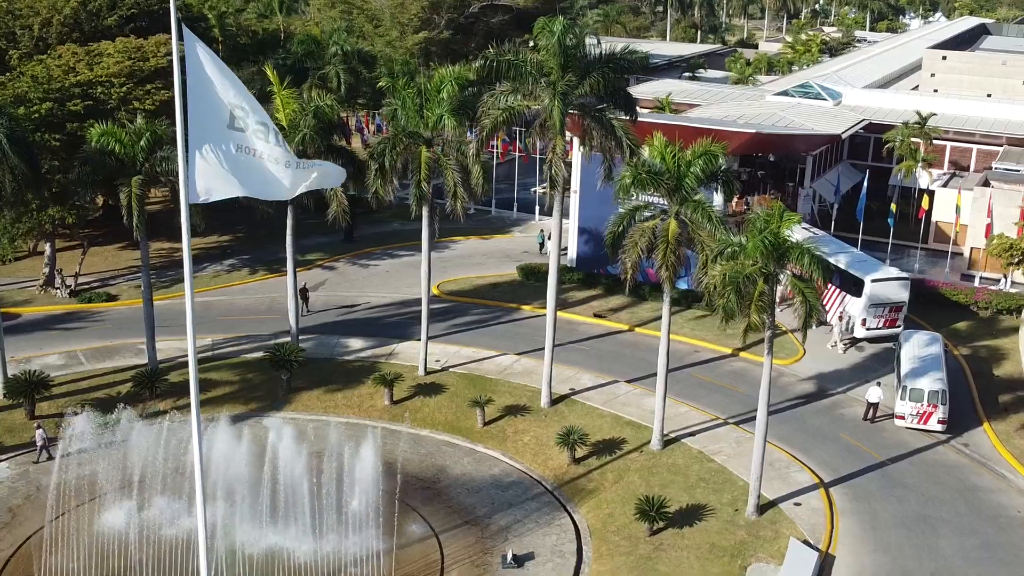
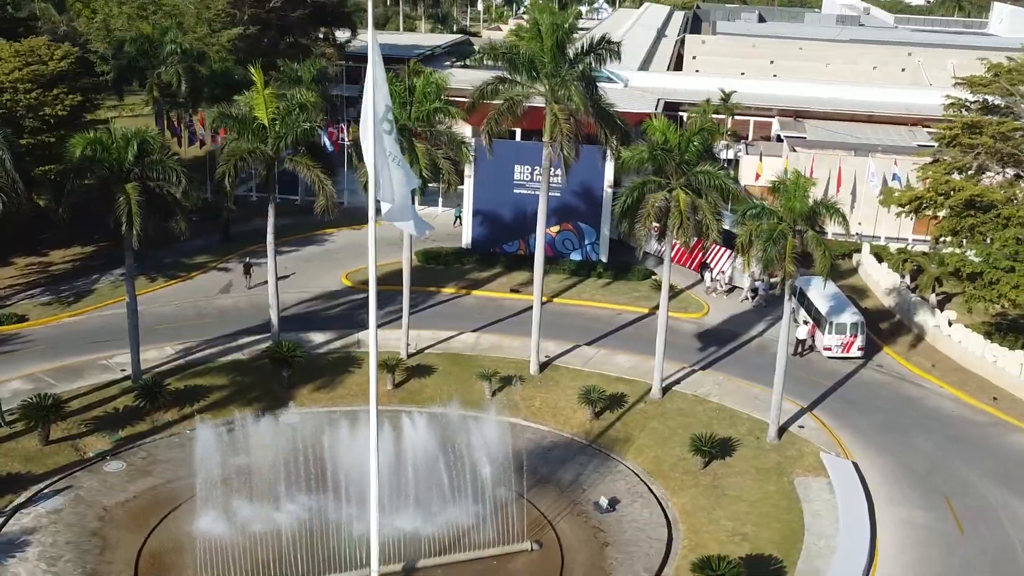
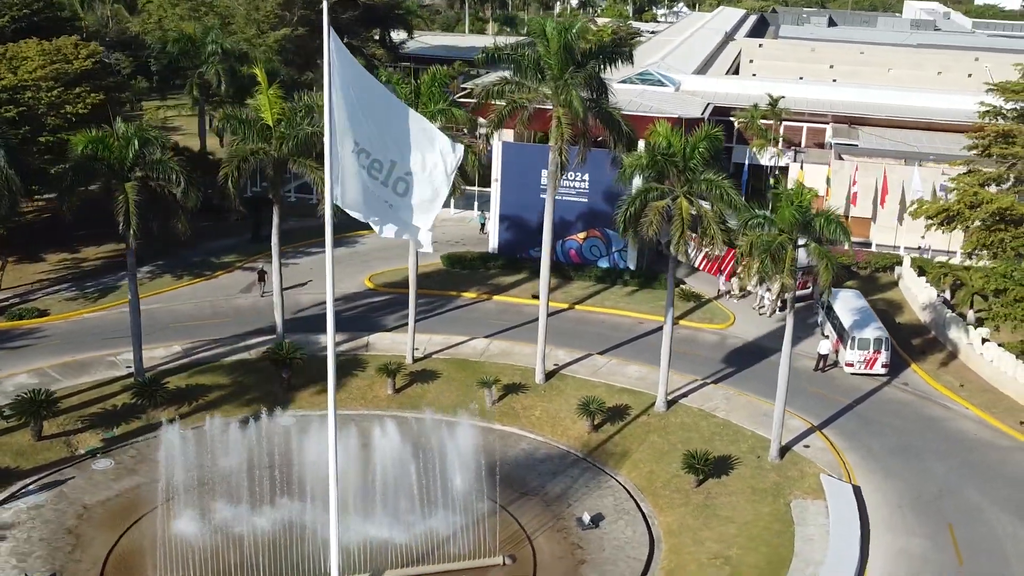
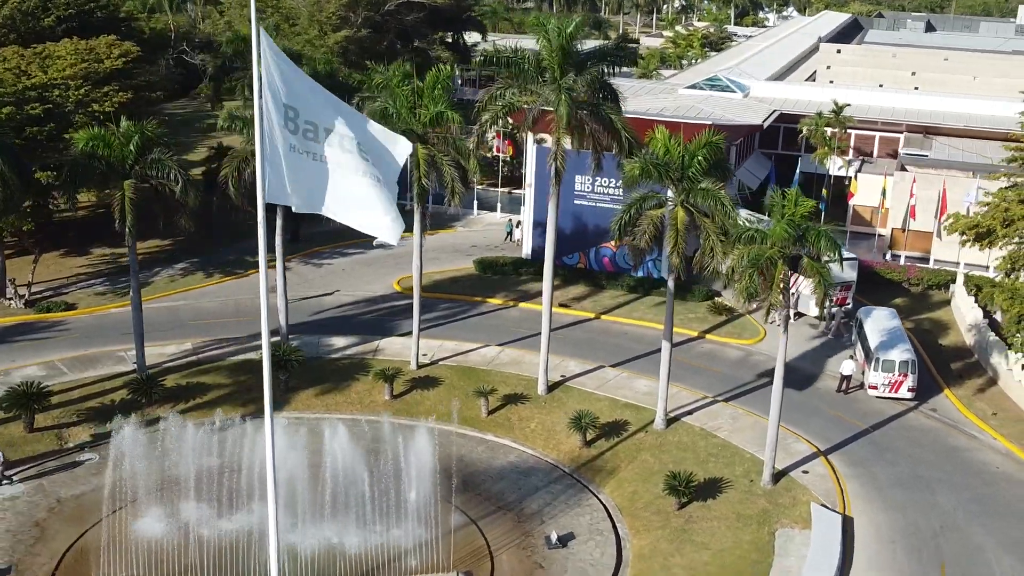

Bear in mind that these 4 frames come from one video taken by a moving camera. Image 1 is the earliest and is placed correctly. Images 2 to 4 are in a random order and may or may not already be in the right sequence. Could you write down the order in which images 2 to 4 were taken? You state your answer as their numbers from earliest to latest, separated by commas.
4, 3, 2
